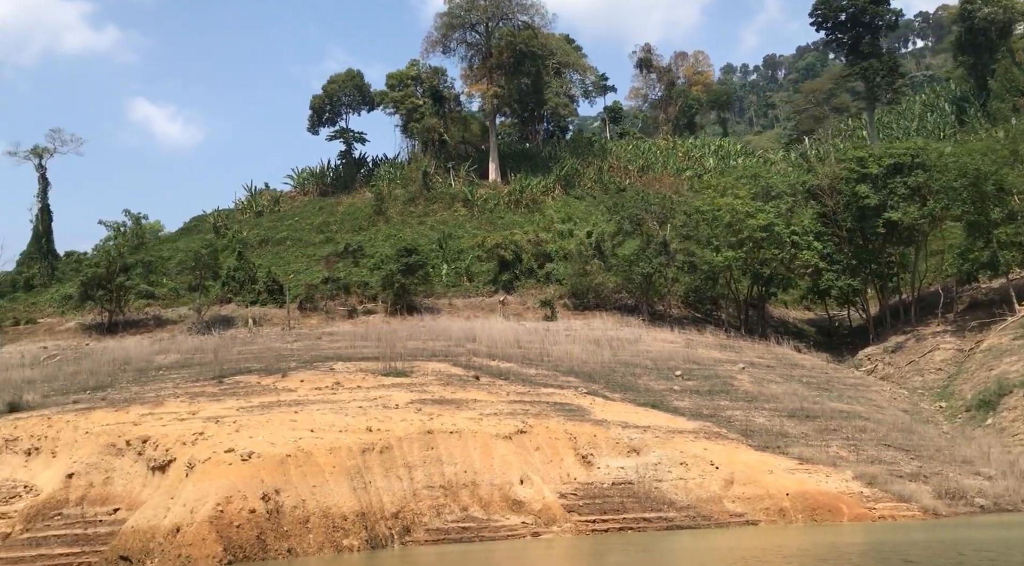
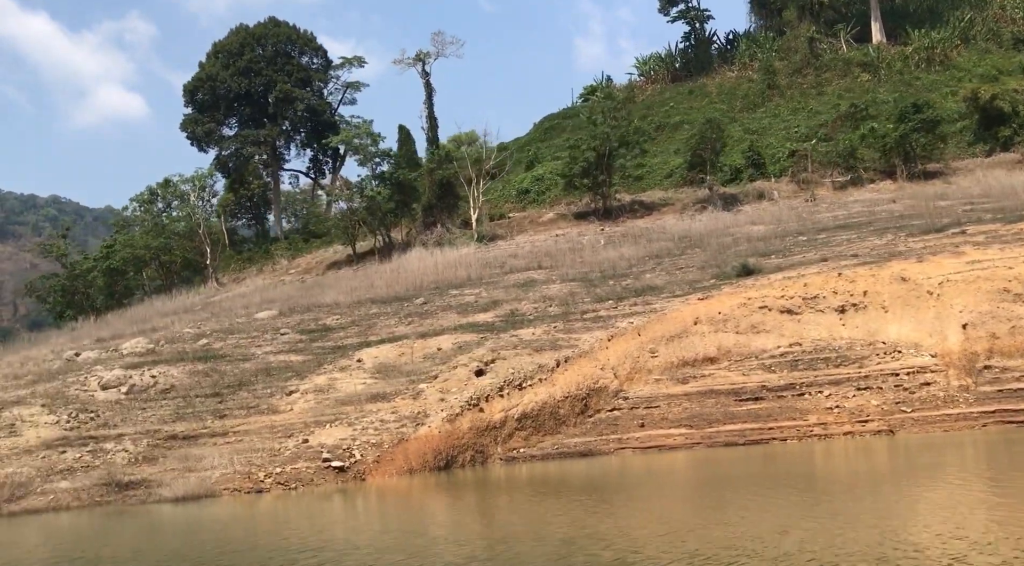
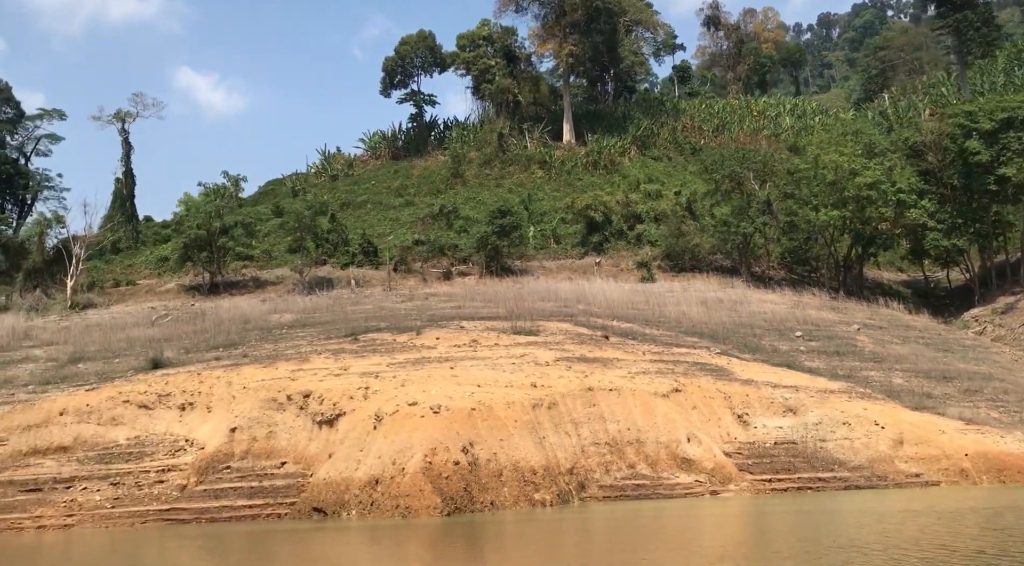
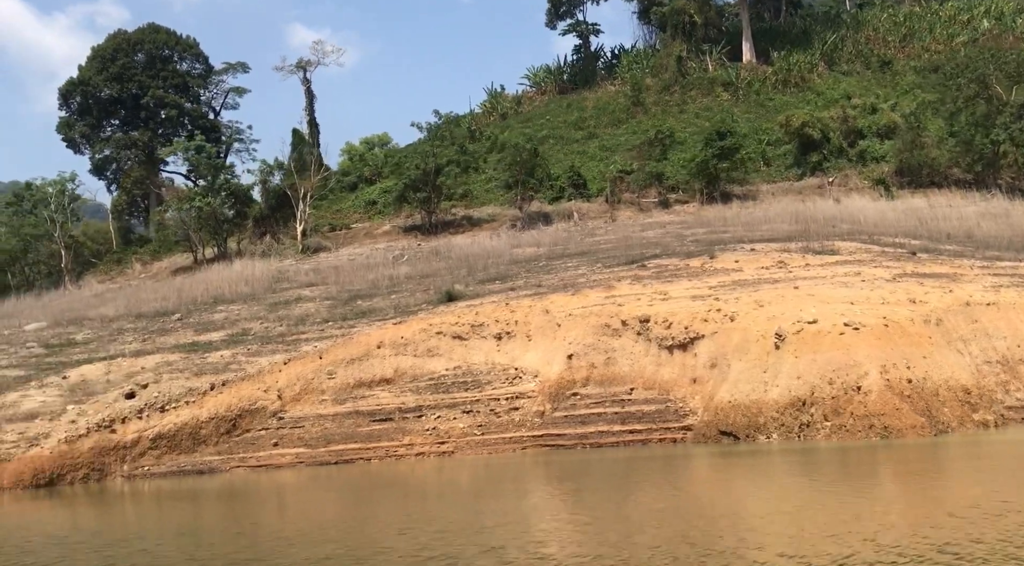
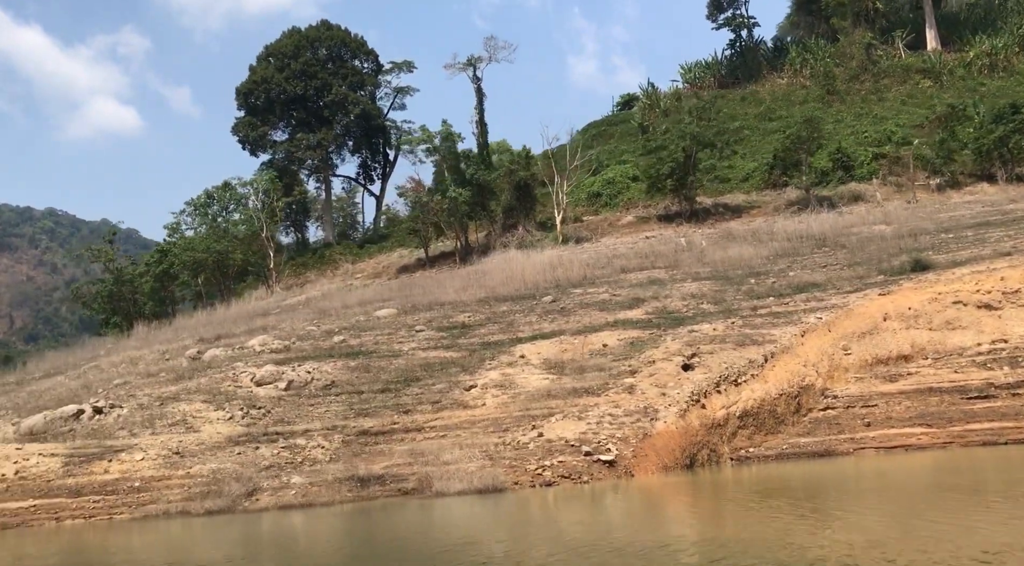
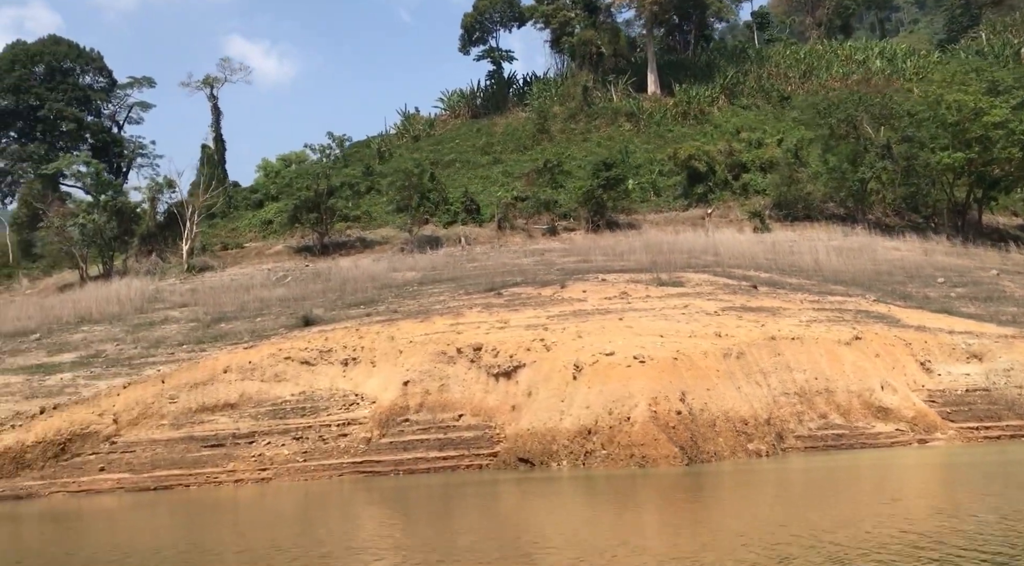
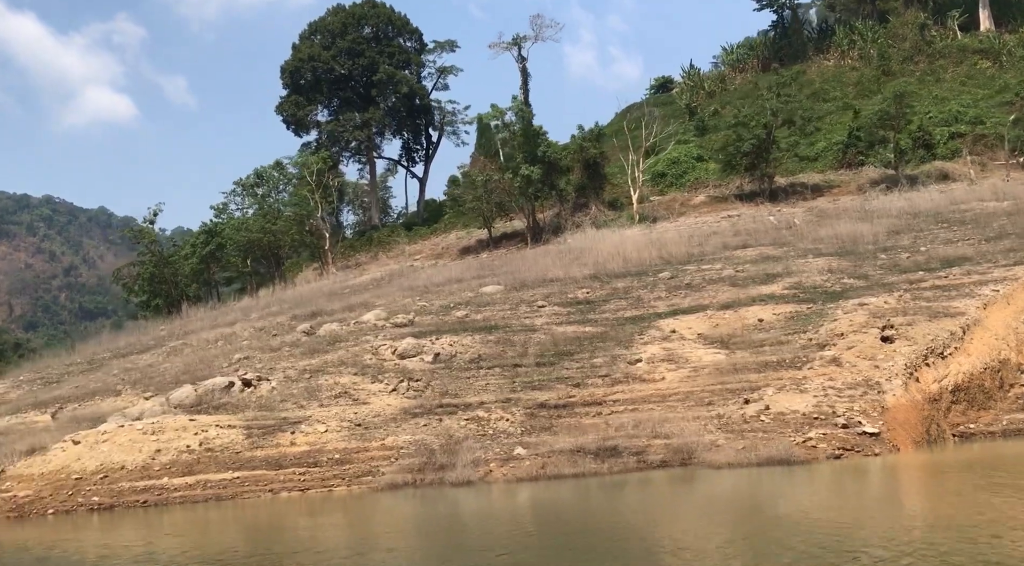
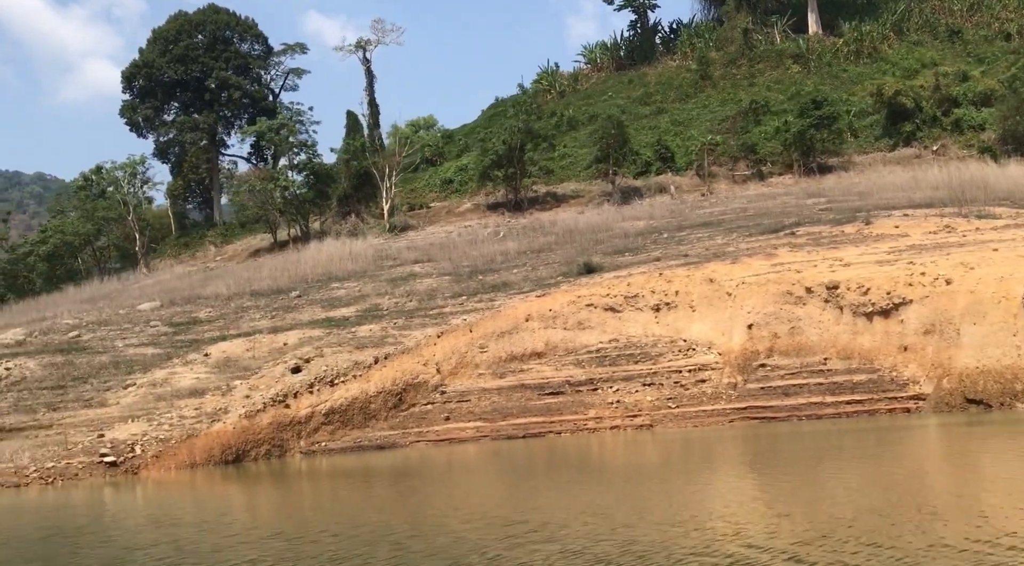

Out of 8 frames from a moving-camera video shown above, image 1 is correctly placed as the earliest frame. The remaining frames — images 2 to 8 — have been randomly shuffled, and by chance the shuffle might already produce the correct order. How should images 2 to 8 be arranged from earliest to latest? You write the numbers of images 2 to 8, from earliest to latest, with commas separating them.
3, 6, 4, 8, 2, 5, 7
